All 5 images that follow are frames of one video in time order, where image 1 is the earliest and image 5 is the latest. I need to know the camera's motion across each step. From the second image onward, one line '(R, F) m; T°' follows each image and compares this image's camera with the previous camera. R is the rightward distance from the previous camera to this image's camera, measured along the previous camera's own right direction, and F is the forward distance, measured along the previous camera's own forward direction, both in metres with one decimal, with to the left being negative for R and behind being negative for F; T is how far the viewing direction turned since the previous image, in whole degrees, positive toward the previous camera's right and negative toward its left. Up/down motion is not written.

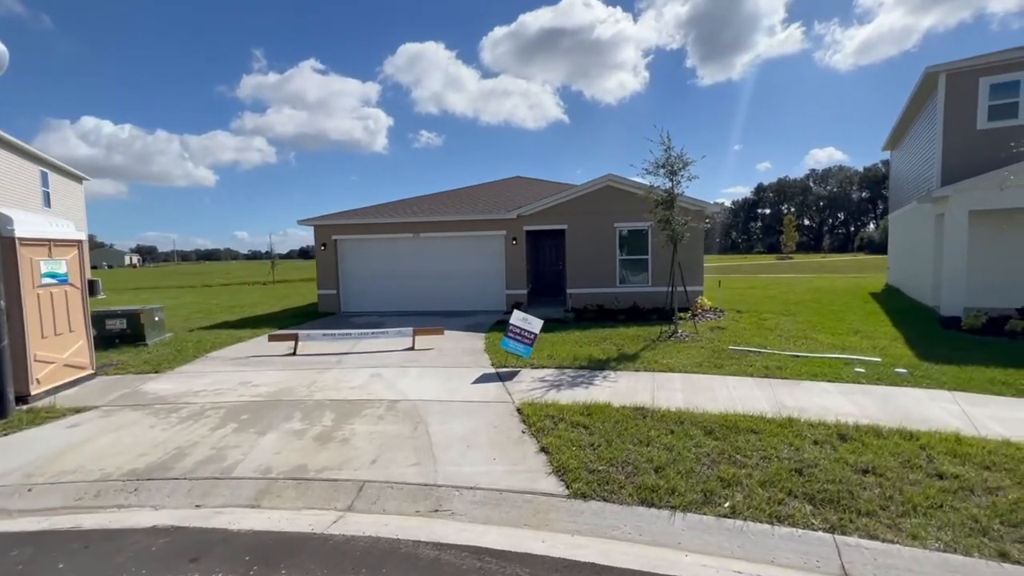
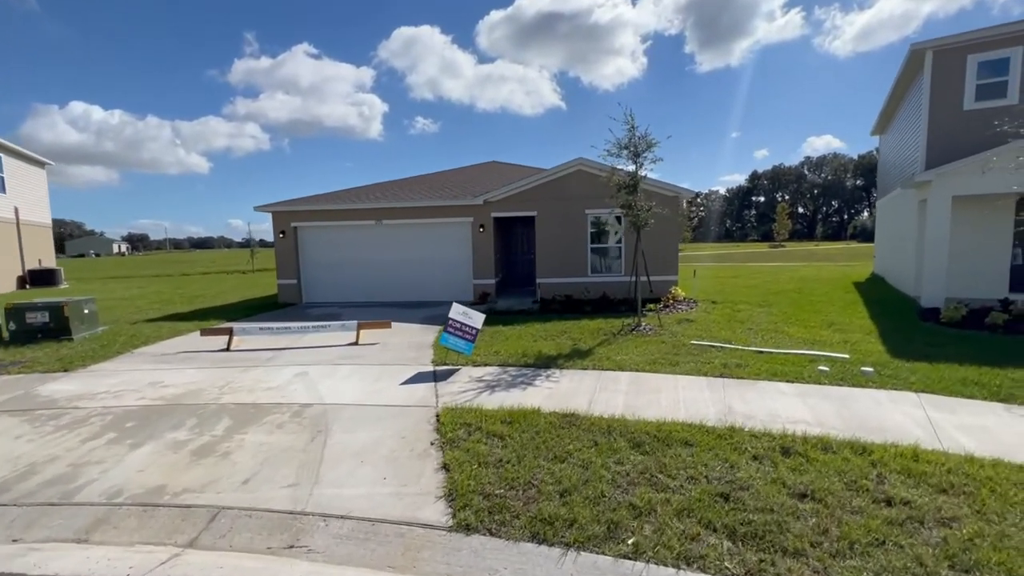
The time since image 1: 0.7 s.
(+0.9, +0.6) m; 0°
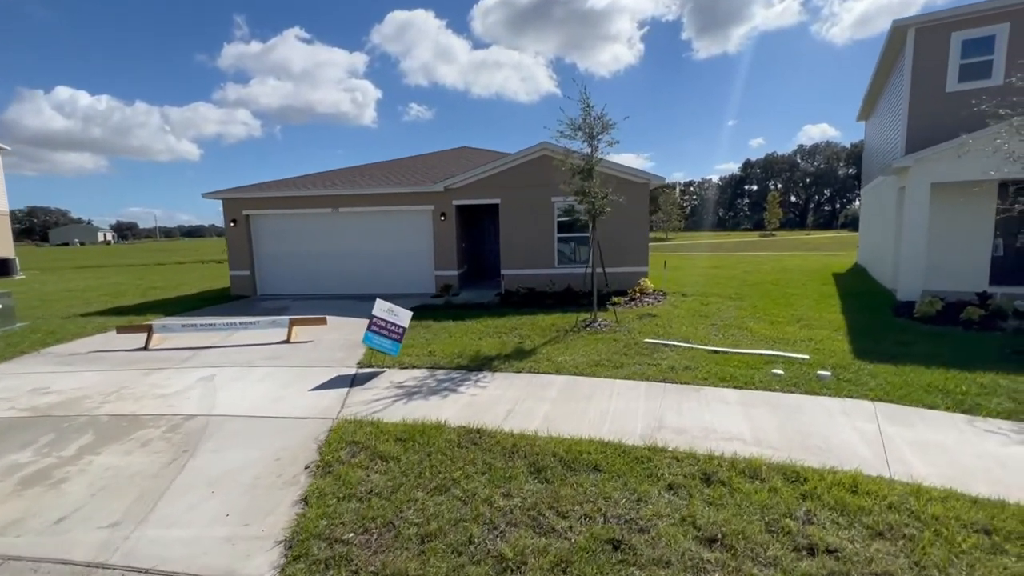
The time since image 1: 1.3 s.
(+0.9, +0.6) m; +1°
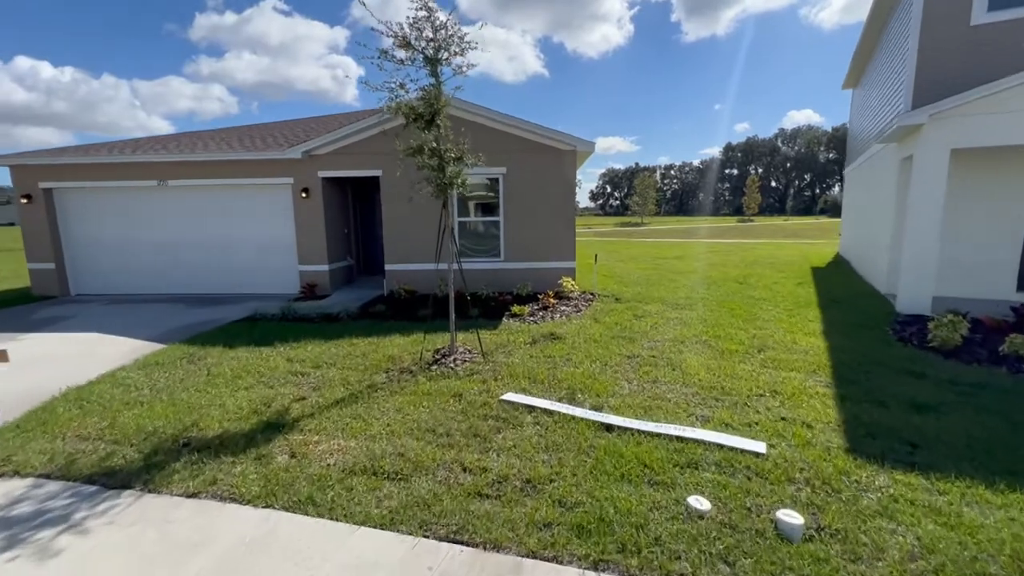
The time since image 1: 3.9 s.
(+2.1, +3.1) m; +2°
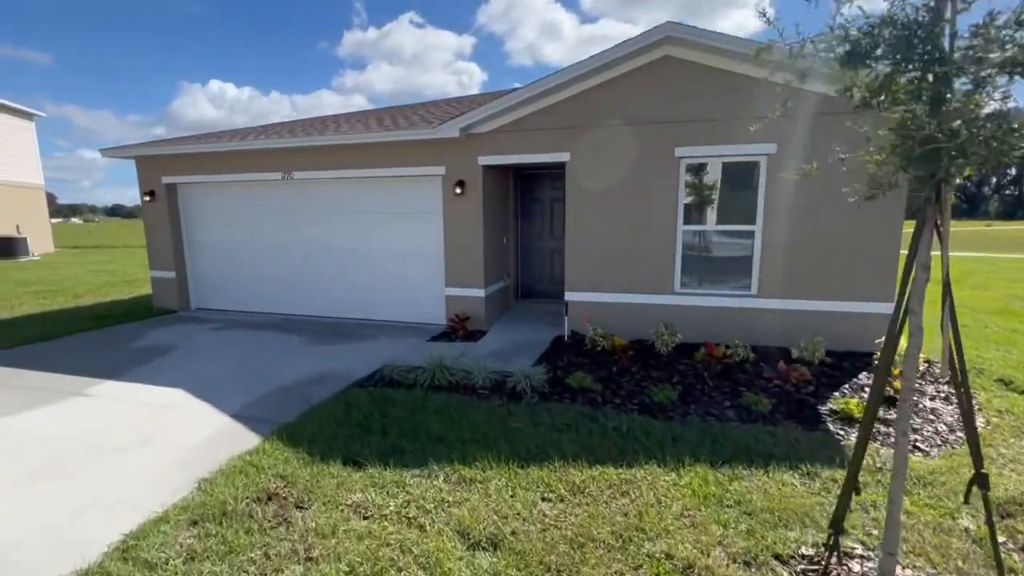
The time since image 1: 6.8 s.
(-2.0, +3.3) m; -13°
